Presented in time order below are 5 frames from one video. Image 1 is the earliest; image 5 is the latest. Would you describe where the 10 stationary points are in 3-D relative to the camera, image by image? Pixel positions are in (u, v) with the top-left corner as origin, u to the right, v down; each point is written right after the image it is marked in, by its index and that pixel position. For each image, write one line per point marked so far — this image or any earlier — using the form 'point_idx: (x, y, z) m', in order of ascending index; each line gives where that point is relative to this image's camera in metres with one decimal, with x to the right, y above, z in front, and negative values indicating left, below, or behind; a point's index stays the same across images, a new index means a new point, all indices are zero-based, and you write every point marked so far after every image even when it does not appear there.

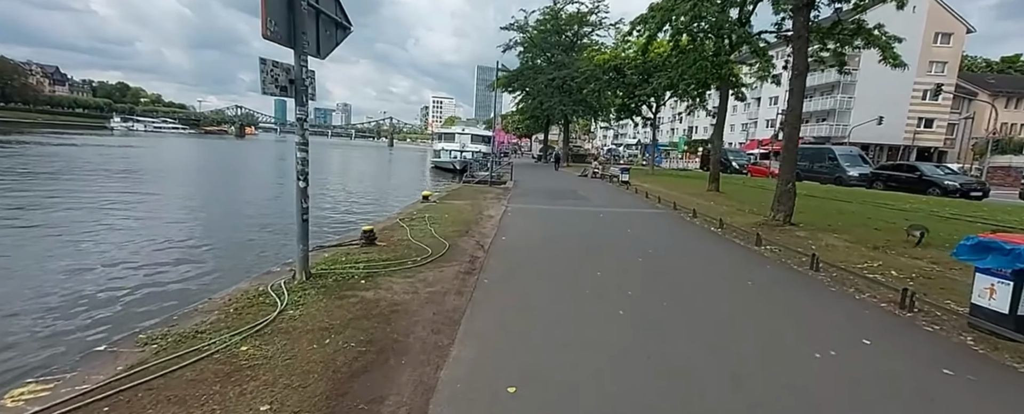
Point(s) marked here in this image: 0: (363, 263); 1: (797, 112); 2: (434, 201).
0: (-2.0, -0.8, +5.9) m
1: (+6.1, +2.0, +9.2) m
2: (-2.4, +0.2, +13.1) m
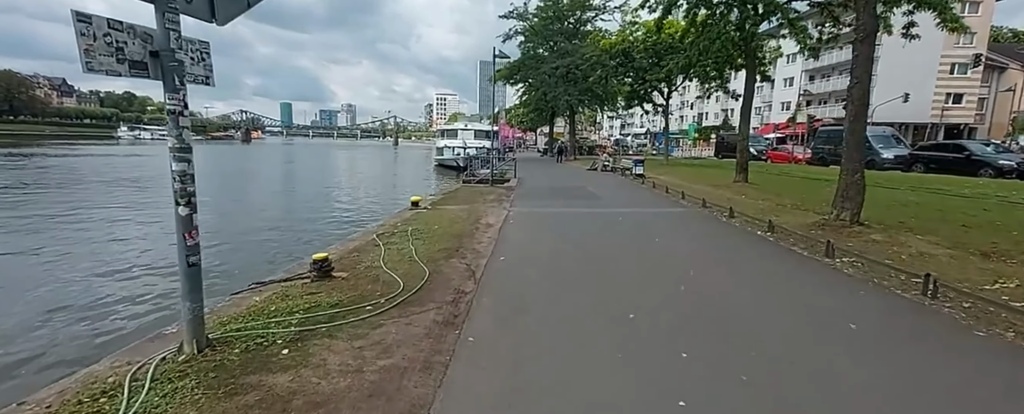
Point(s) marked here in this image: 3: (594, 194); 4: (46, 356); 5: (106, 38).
0: (-2.0, -1.0, +4.2) m
1: (+6.1, +2.1, +7.4) m
2: (-2.3, 0.0, +11.4) m
3: (+2.7, +0.4, +14.2) m
4: (-5.4, -1.7, +5.0) m
5: (-2.6, +1.1, +2.8) m
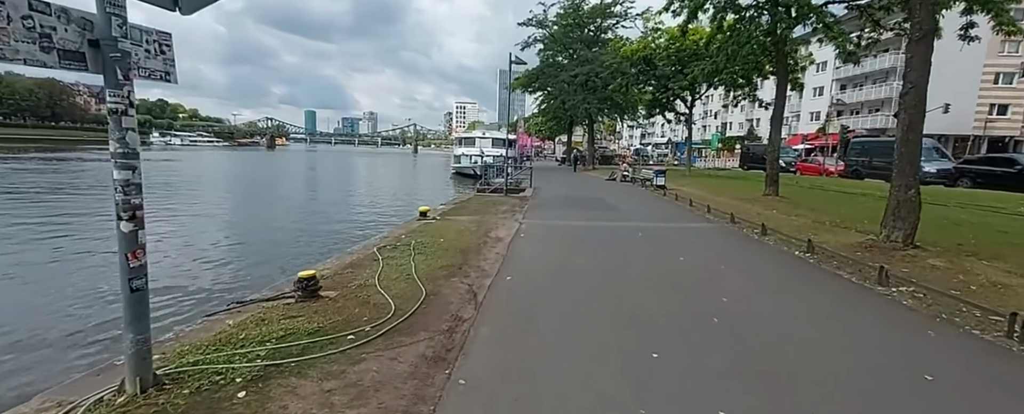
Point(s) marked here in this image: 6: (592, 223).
0: (-2.0, -1.2, +3.7) m
1: (+6.3, +1.8, +6.6) m
2: (-2.0, -0.3, +10.9) m
3: (+3.2, 0.0, +13.5) m
4: (-5.4, -1.8, +4.6) m
5: (-2.6, +1.0, +2.3) m
6: (+2.0, -0.4, +10.8) m
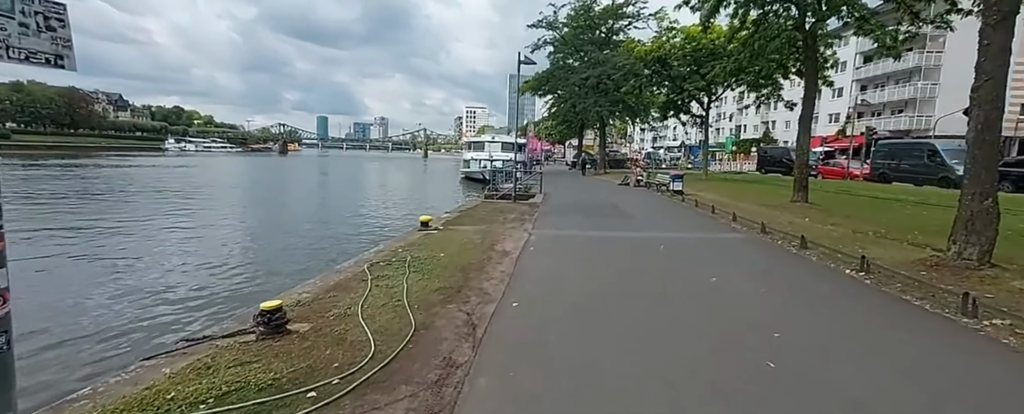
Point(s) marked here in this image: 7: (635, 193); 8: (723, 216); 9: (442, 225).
0: (-2.0, -1.3, +2.9) m
1: (+6.3, +1.6, +5.6) m
2: (-1.8, -0.5, +10.1) m
3: (+3.4, -0.2, +12.6) m
4: (-5.3, -2.0, +3.8) m
5: (-2.6, +0.9, +1.5) m
6: (+2.2, -0.6, +9.9) m
7: (+5.5, +0.6, +19.2) m
8: (+5.7, -0.3, +11.7) m
9: (-1.7, -0.5, +10.4) m
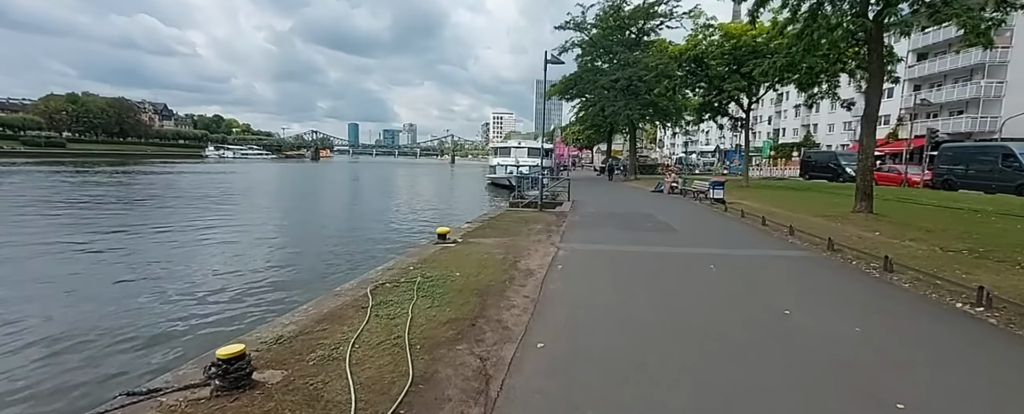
0: (-1.9, -1.5, +2.0) m
1: (+6.6, +1.4, +4.3) m
2: (-1.2, -0.7, +9.2) m
3: (+4.1, -0.5, +11.4) m
4: (-5.1, -2.1, +3.2) m
5: (-2.6, +0.7, +0.7) m
6: (+2.7, -0.9, +8.8) m
7: (+6.6, +0.2, +17.9) m
8: (+6.4, -0.5, +10.4) m
9: (-1.1, -0.7, +9.6) m
